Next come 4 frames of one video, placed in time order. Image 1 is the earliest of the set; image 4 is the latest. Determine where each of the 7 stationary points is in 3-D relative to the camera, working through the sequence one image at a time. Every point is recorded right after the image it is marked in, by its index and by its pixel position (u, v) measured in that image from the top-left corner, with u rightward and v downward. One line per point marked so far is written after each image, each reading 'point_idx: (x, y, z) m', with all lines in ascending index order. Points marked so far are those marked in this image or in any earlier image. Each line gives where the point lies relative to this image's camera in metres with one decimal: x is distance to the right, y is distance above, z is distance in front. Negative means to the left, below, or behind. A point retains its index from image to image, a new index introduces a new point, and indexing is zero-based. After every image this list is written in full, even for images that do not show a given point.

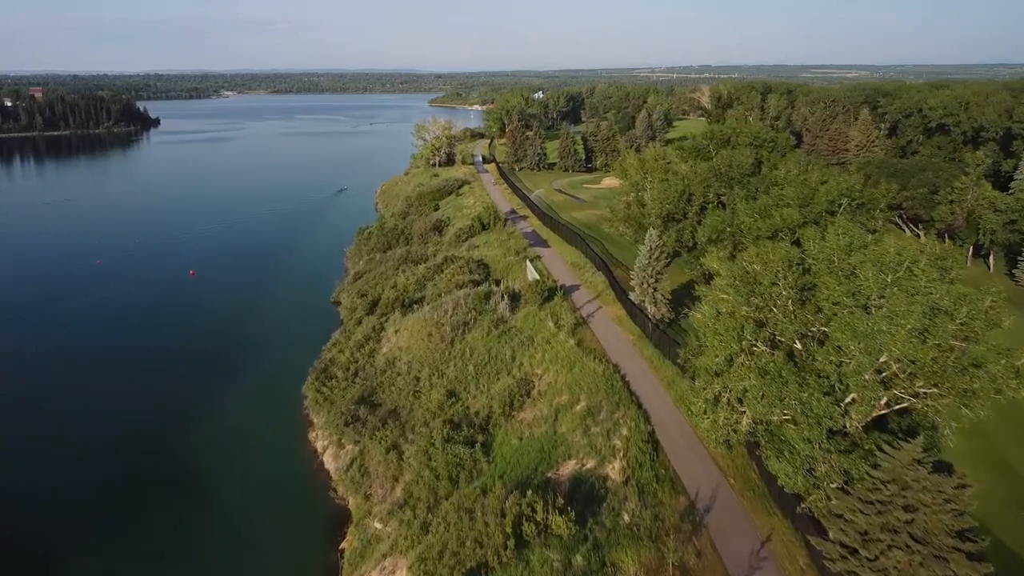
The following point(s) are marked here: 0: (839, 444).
0: (+5.1, -2.4, +10.2) m
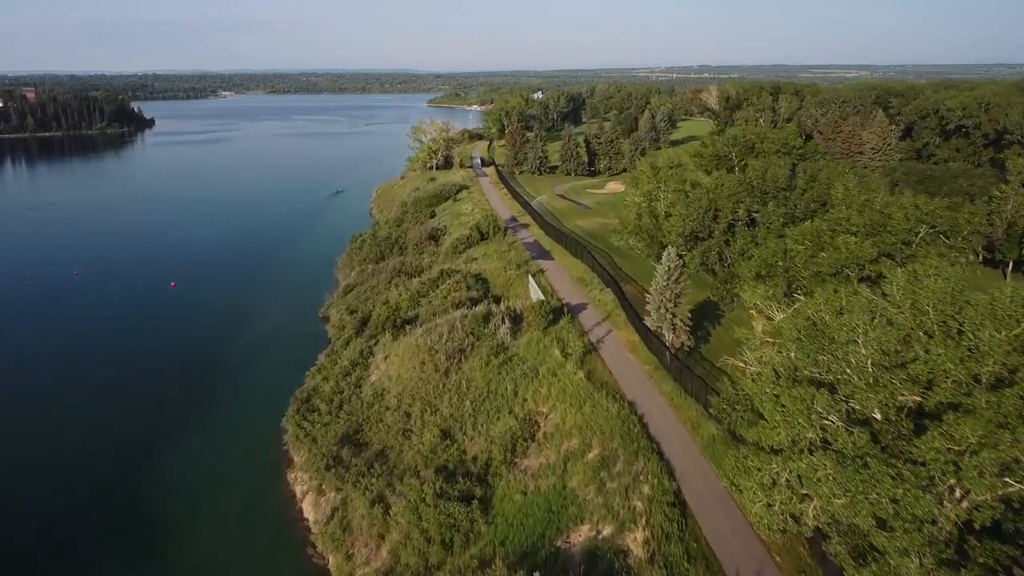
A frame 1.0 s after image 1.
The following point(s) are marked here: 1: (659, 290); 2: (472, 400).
0: (+5.1, -3.2, +7.8) m
1: (+4.5, +0.1, +19.9) m
2: (-1.2, -3.3, +19.4) m
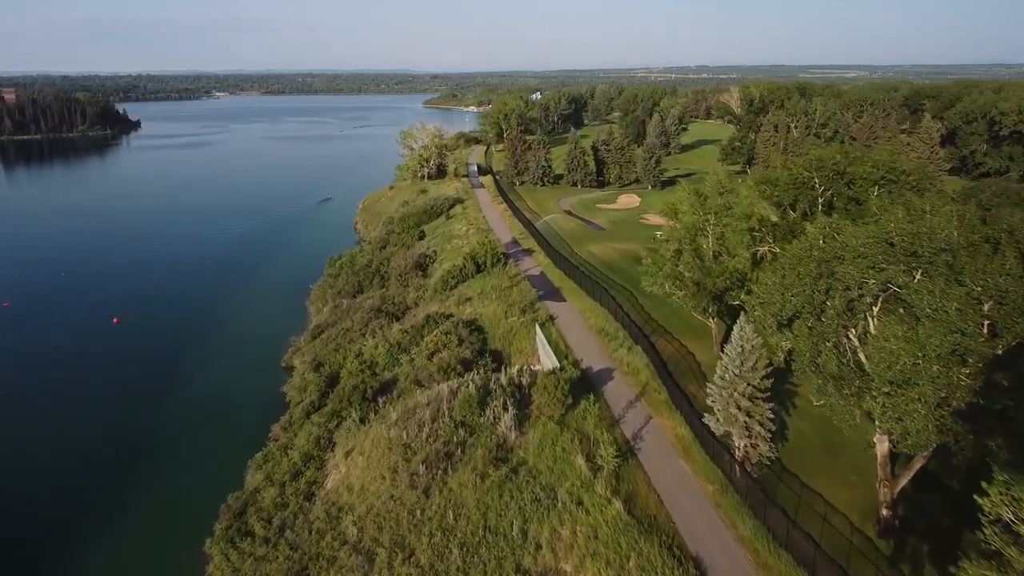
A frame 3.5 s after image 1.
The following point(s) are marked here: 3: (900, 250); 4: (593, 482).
0: (+5.3, -5.0, +1.9) m
1: (+4.6, -1.8, +14.0) m
2: (-1.1, -5.2, +13.5) m
3: (+6.8, +0.8, +11.9) m
4: (+1.8, -4.2, +14.1) m
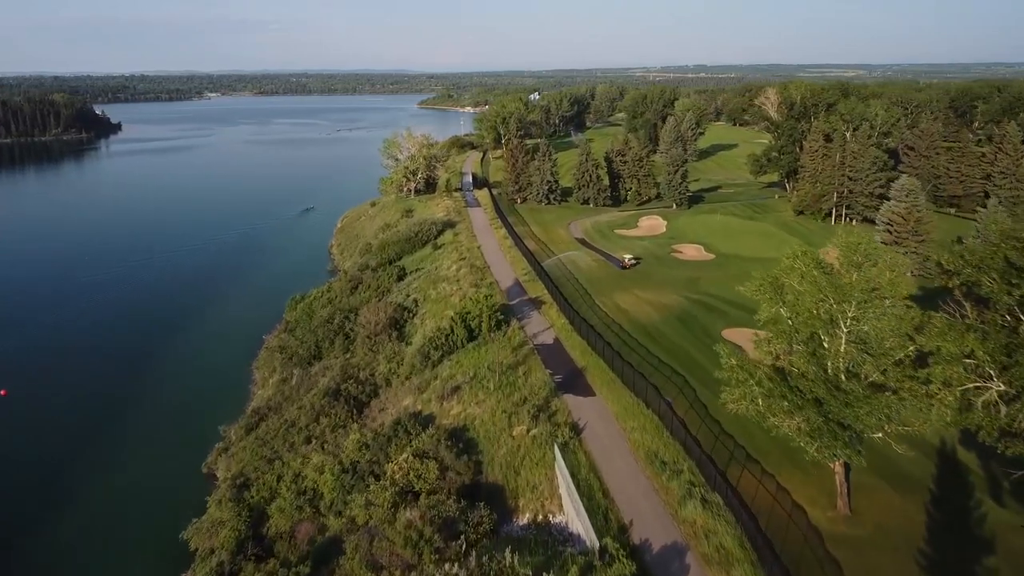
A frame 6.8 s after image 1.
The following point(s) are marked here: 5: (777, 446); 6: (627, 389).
0: (+5.6, -7.5, -5.8) m
1: (+4.8, -4.2, +6.3) m
2: (-0.8, -7.7, +5.8) m
3: (+7.0, -1.7, +4.2) m
4: (+2.0, -6.7, +6.4) m
5: (+6.3, -3.6, +15.7) m
6: (+3.3, -2.9, +18.2) m
